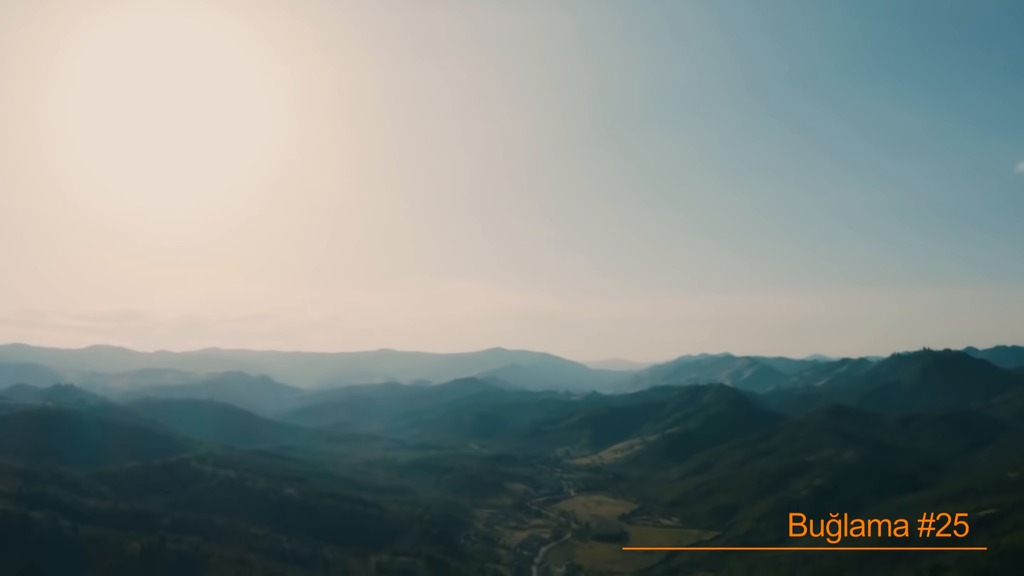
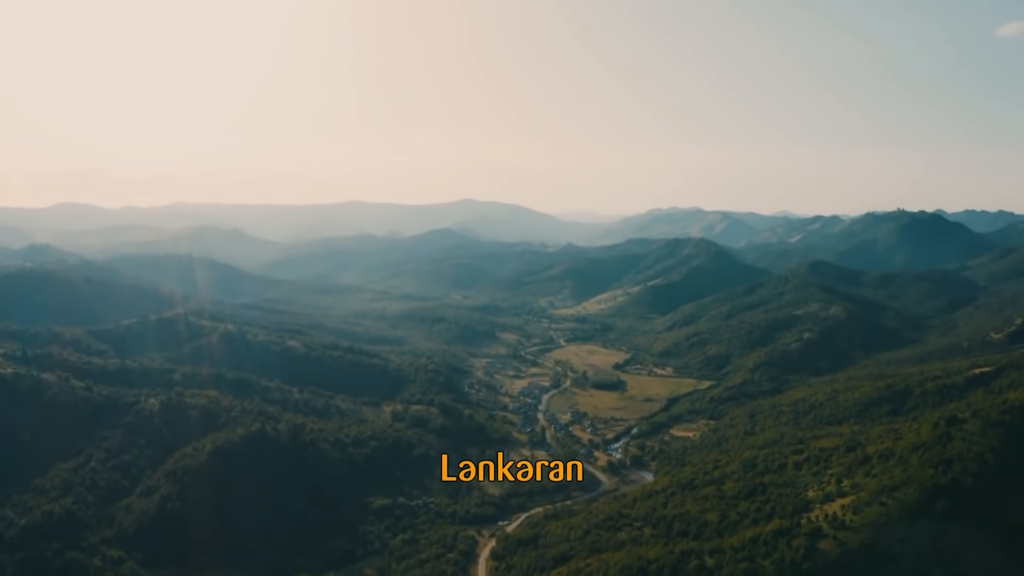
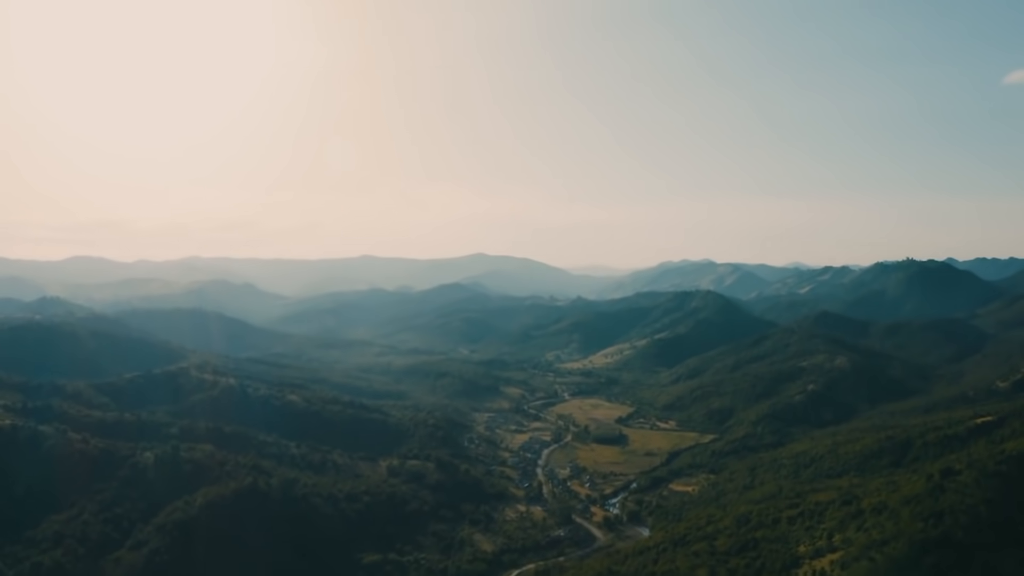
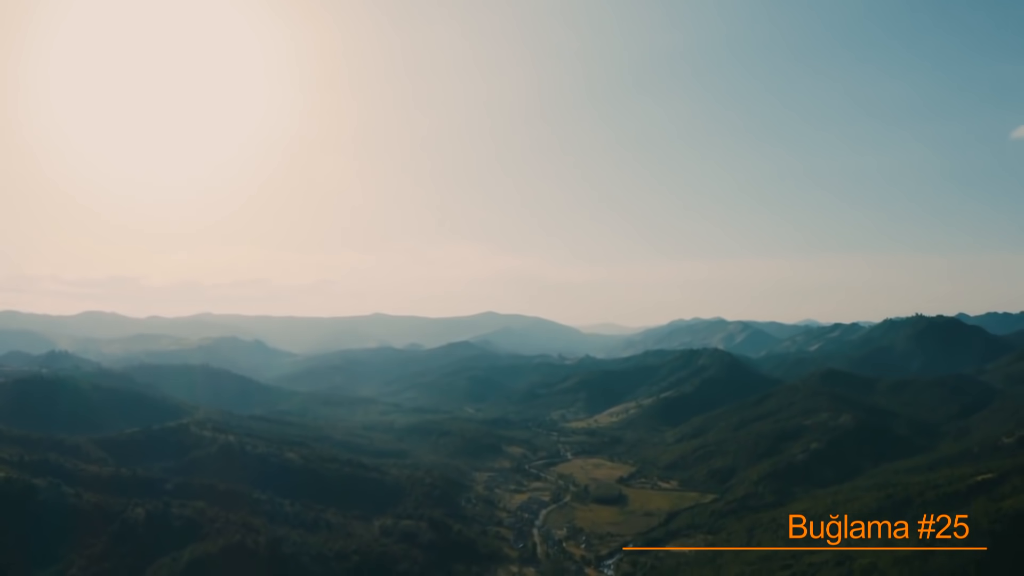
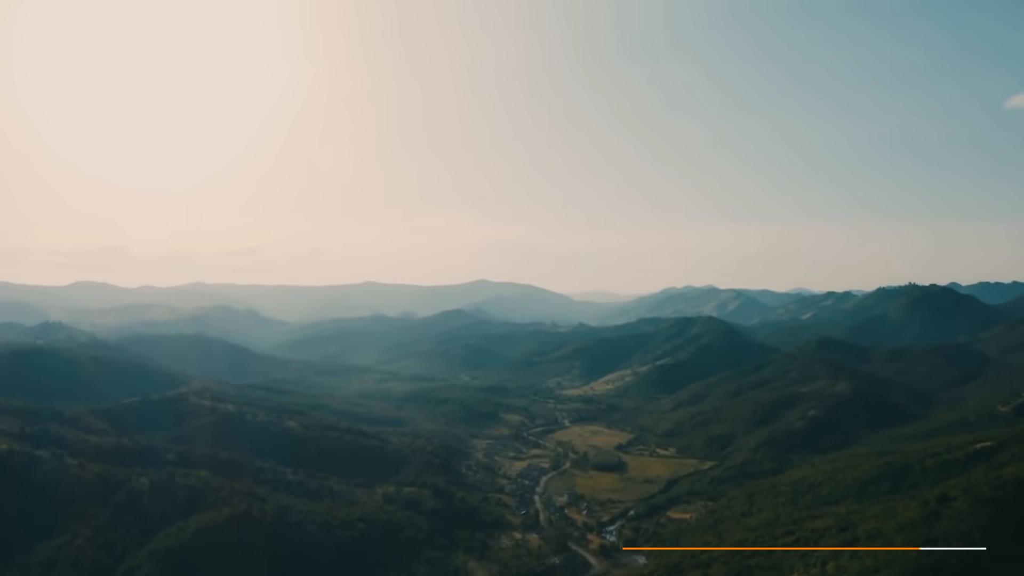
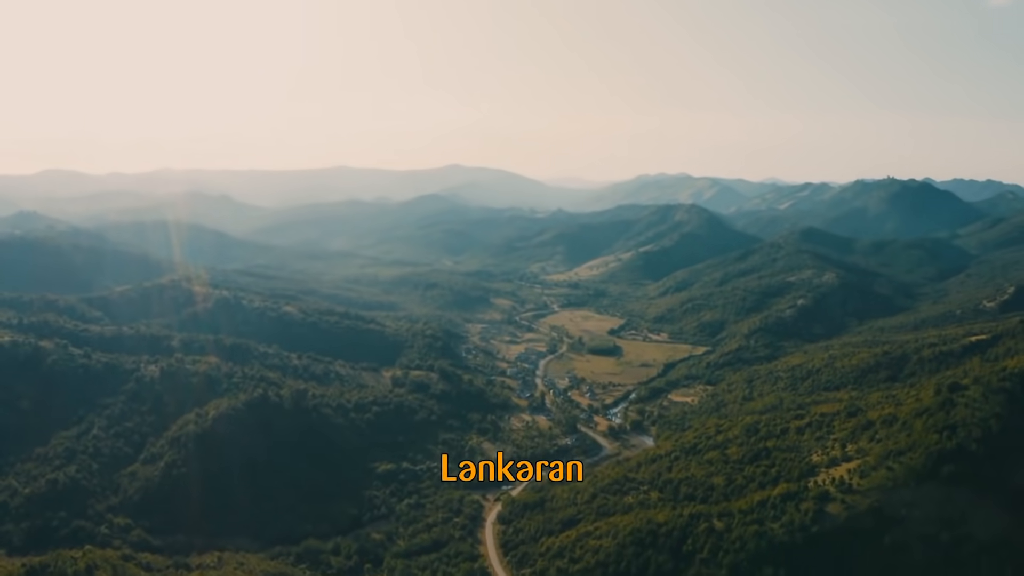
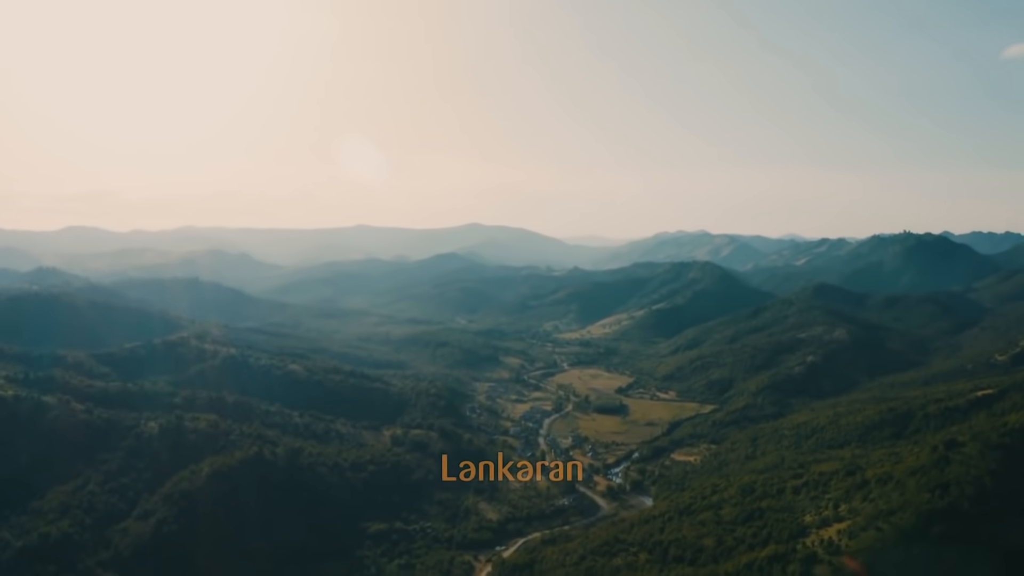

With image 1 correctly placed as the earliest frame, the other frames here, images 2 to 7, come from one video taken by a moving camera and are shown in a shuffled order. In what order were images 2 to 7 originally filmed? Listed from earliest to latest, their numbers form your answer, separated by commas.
4, 5, 3, 7, 2, 6
